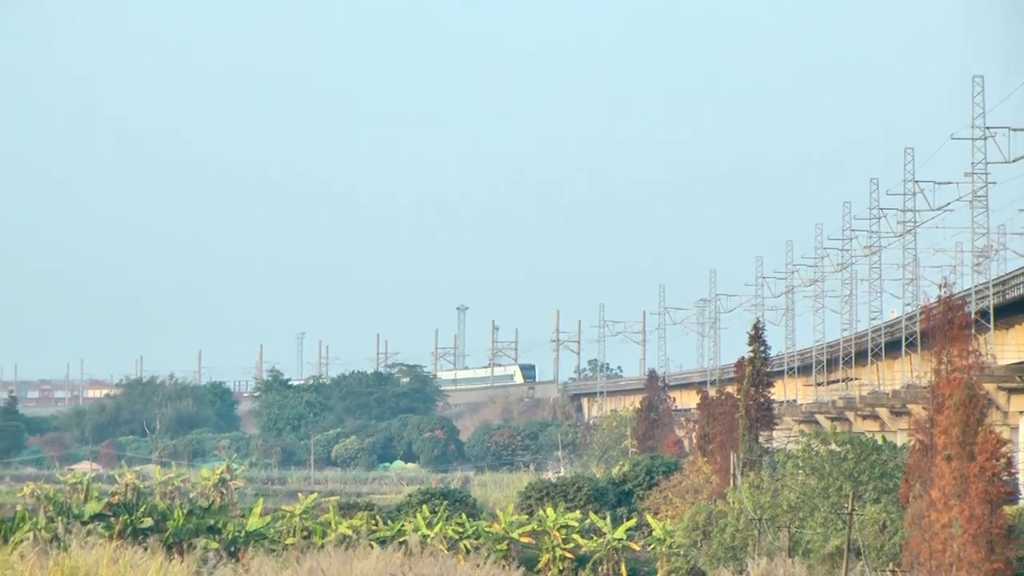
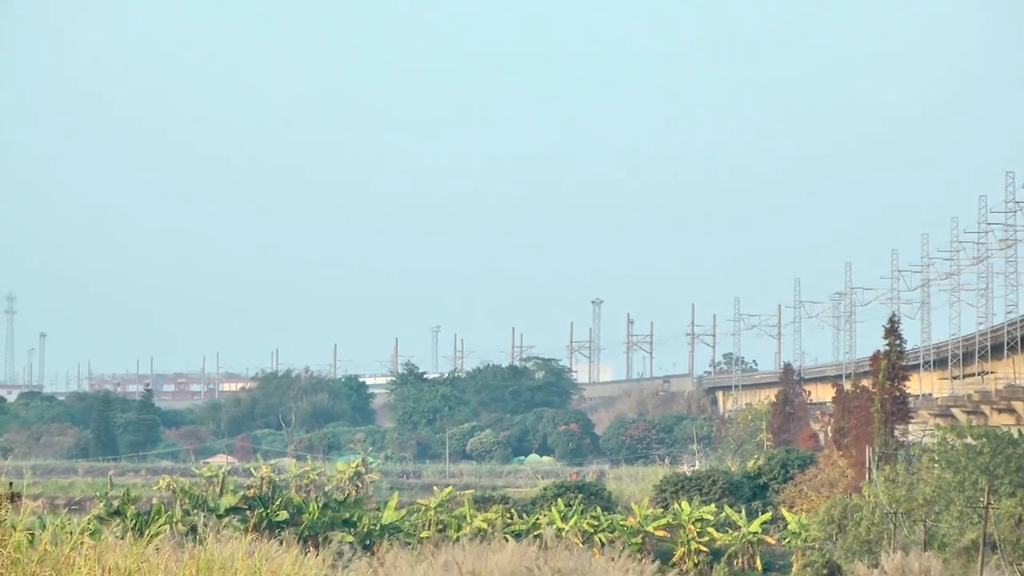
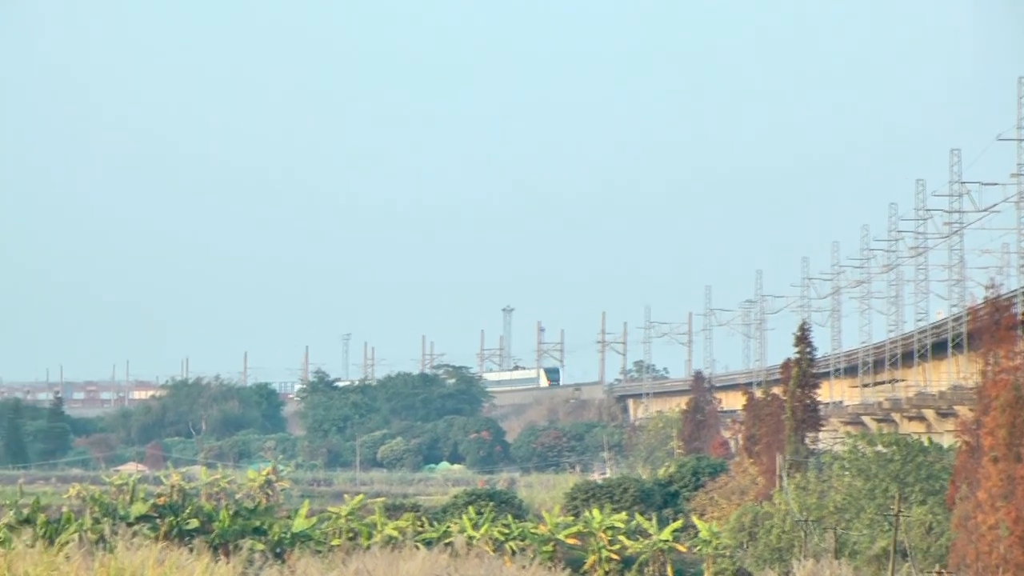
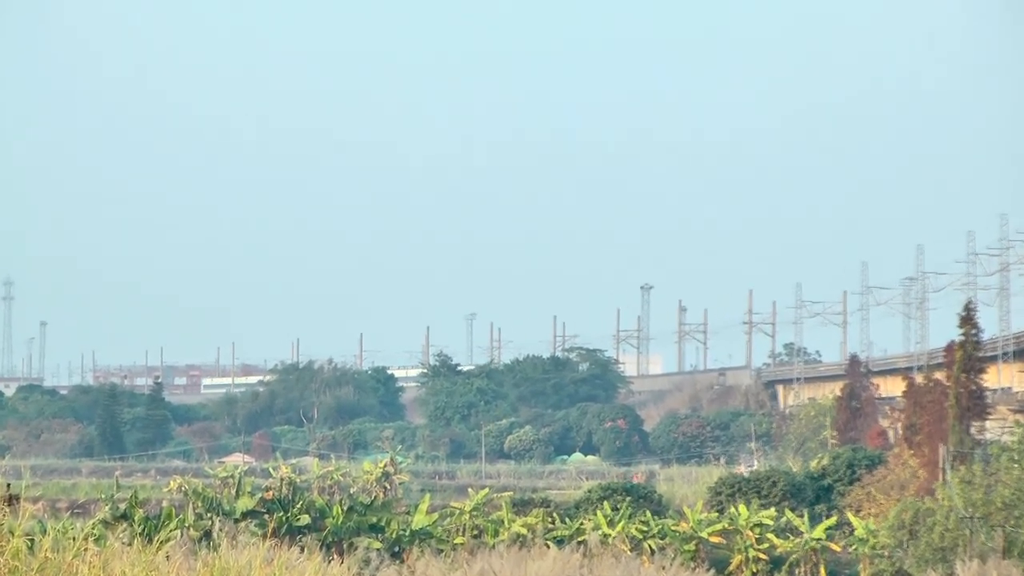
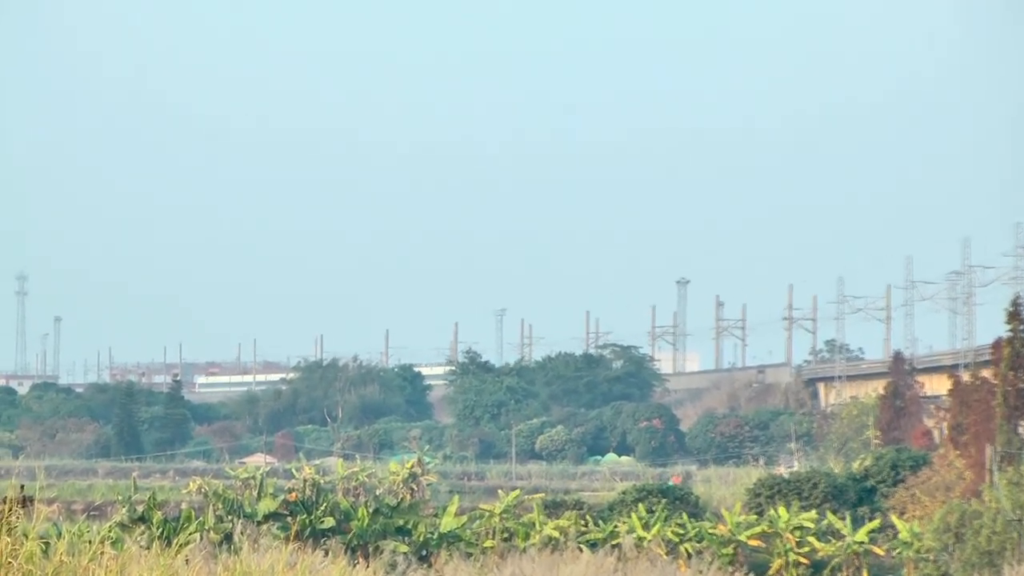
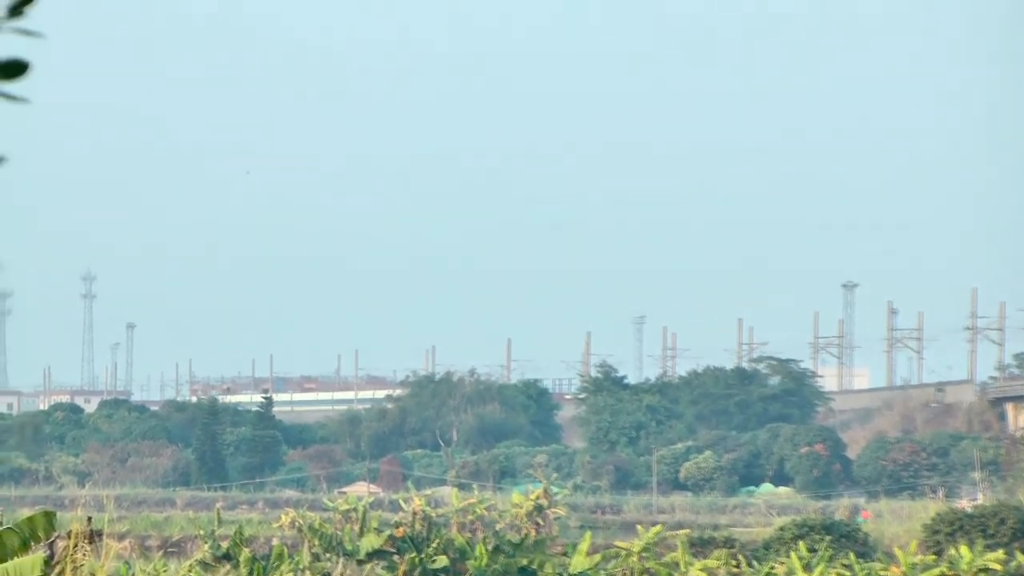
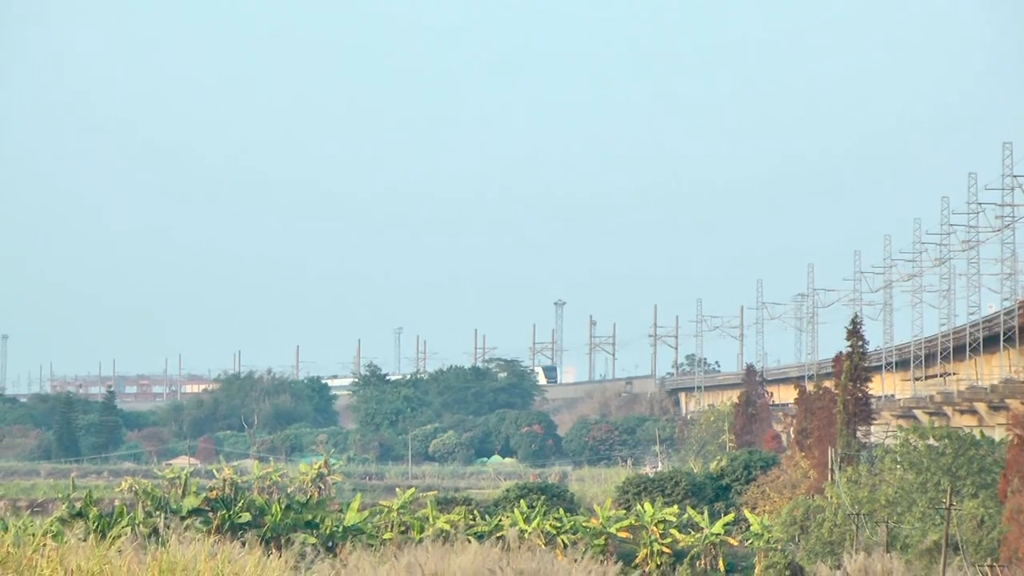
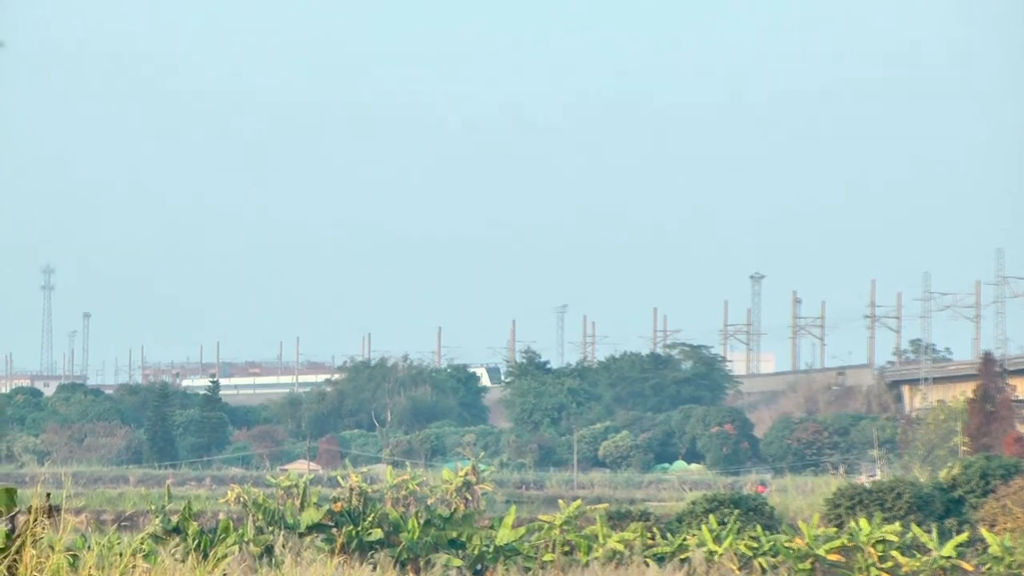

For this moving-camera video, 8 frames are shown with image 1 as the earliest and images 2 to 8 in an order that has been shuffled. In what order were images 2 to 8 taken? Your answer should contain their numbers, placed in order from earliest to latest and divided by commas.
3, 7, 2, 4, 5, 8, 6
